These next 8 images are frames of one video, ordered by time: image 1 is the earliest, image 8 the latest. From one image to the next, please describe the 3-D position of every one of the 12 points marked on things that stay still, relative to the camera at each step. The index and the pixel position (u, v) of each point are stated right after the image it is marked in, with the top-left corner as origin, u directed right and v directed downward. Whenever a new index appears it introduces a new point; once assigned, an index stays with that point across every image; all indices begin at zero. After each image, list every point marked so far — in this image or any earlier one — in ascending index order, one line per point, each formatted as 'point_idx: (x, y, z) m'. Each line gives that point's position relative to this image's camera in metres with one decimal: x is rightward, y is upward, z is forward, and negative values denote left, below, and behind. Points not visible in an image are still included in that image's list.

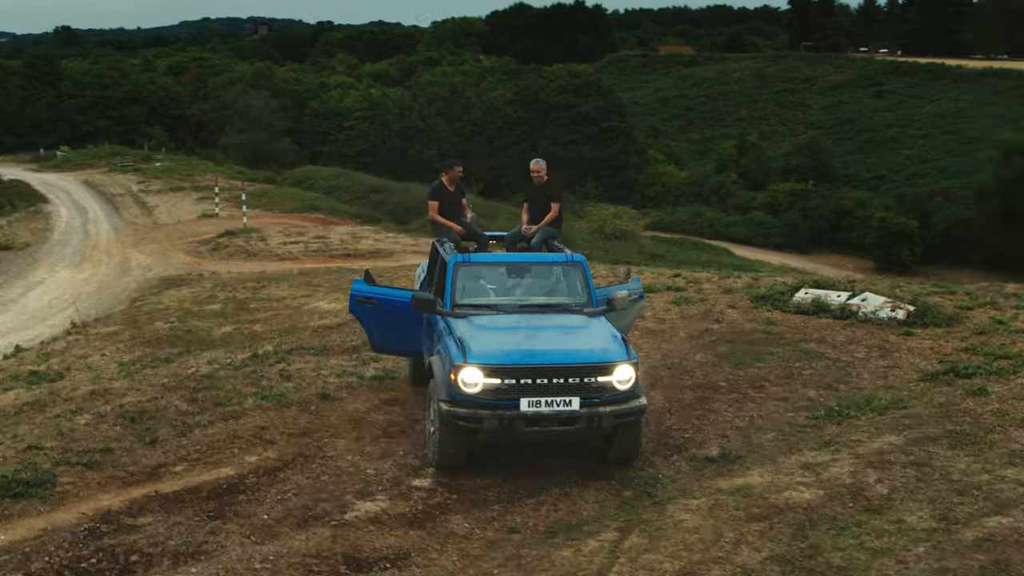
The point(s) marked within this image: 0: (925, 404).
0: (+2.3, -0.6, +7.0) m
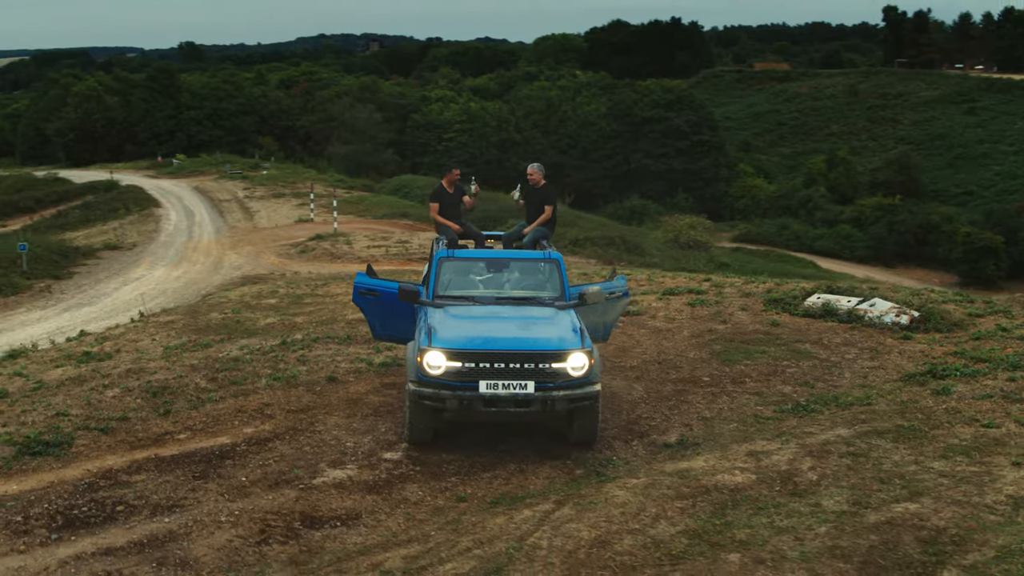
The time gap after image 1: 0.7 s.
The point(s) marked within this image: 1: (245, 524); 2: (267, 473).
0: (+2.2, -0.7, +7.3) m
1: (-1.2, -1.1, +5.7) m
2: (-1.2, -0.9, +6.2) m
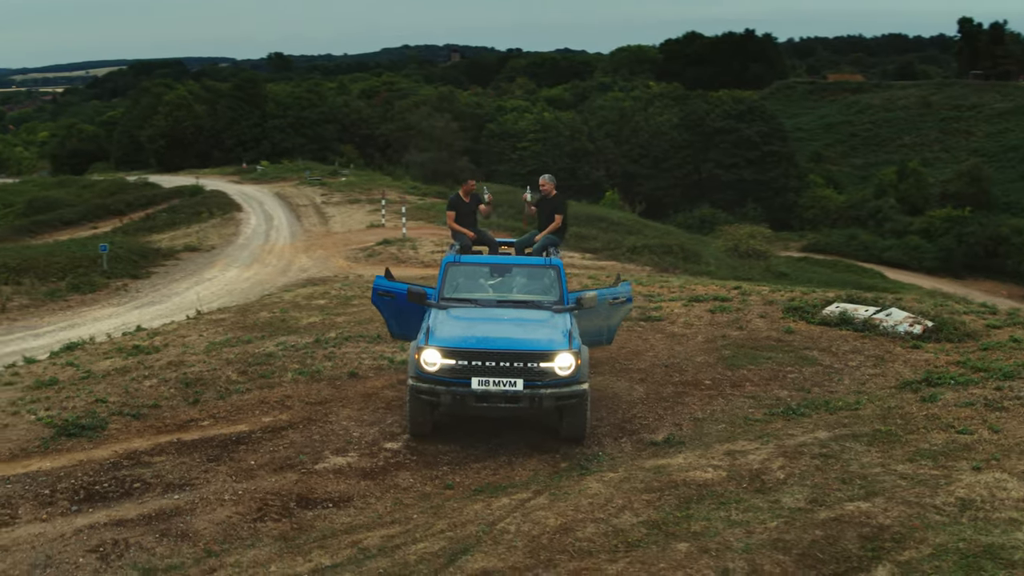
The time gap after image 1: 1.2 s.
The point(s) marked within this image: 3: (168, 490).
0: (+2.2, -0.7, +7.6) m
1: (-1.3, -1.1, +6.3) m
2: (-1.3, -0.9, +6.8) m
3: (-1.7, -1.0, +6.4) m
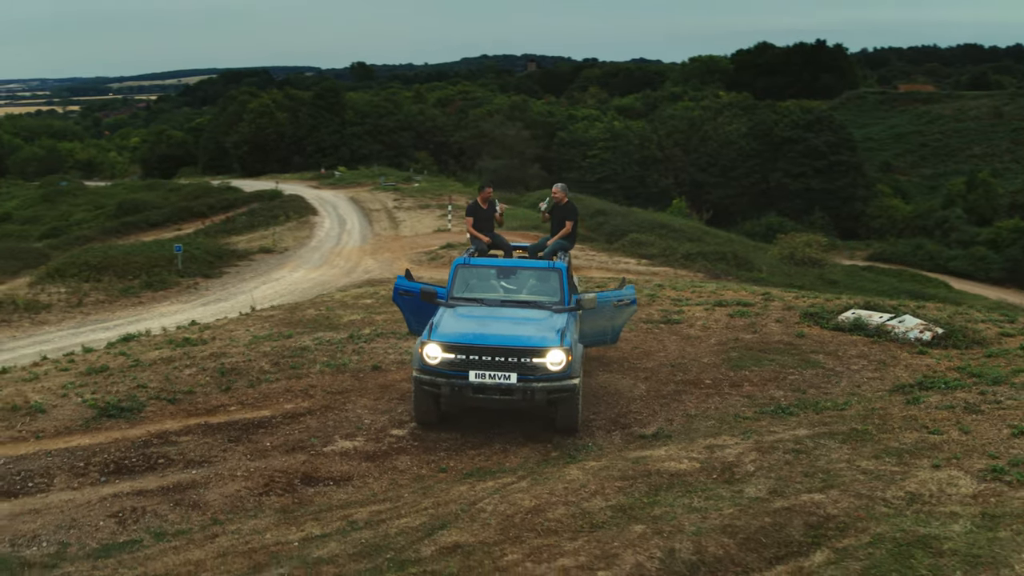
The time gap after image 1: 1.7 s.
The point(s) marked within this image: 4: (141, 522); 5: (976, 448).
0: (+2.2, -0.8, +8.0) m
1: (-1.4, -1.0, +6.9) m
2: (-1.3, -0.9, +7.5) m
3: (-1.8, -1.0, +7.1) m
4: (-1.8, -1.2, +6.3) m
5: (+2.6, -0.9, +7.0) m
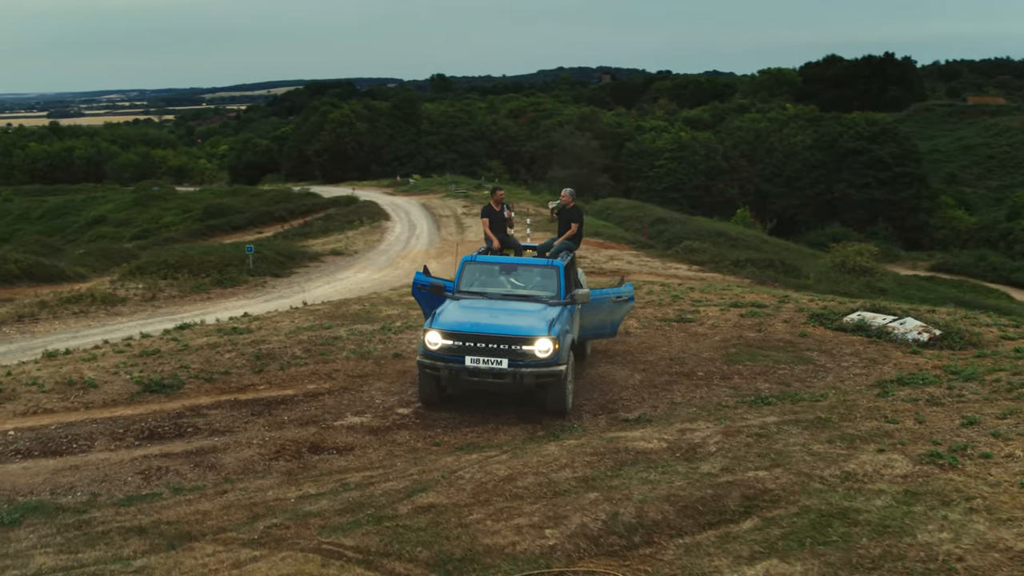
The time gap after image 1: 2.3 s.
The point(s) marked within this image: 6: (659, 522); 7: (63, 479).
0: (+2.2, -0.8, +8.6) m
1: (-1.5, -1.0, +7.8) m
2: (-1.4, -0.8, +8.4) m
3: (-1.9, -0.9, +8.0) m
4: (-2.0, -1.1, +7.2) m
5: (+2.5, -0.9, +7.6) m
6: (+0.8, -1.2, +6.5) m
7: (-2.5, -1.1, +7.1) m
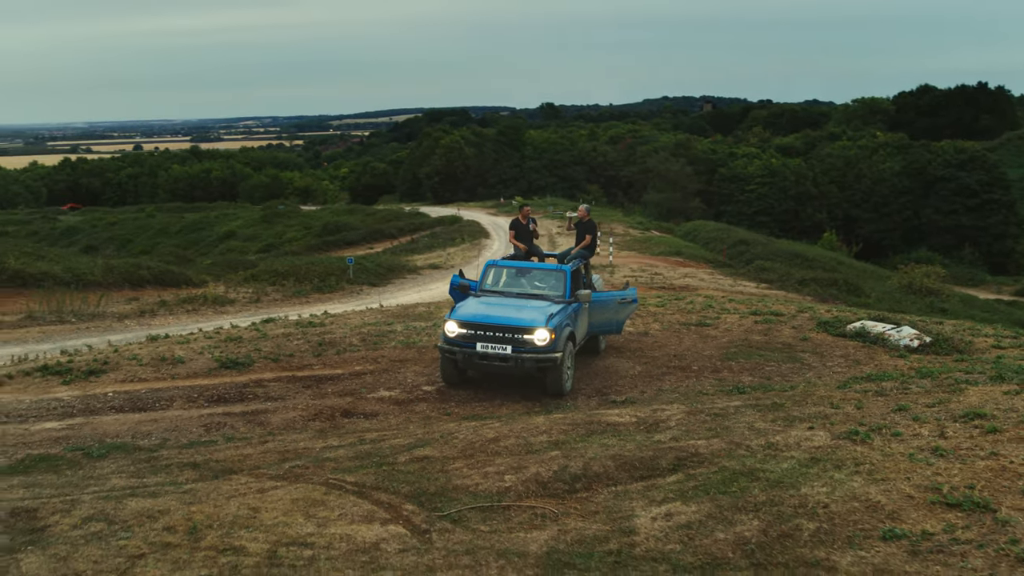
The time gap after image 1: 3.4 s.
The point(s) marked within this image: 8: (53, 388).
0: (+2.2, -0.8, +9.9) m
1: (-1.5, -0.9, +9.6) m
2: (-1.3, -0.8, +10.1) m
3: (-1.9, -0.9, +9.8) m
4: (-2.1, -1.0, +9.0) m
5: (+2.4, -0.9, +8.9) m
6: (+0.6, -1.2, +8.0) m
7: (-2.6, -1.0, +9.0) m
8: (-3.6, -0.8, +9.8) m
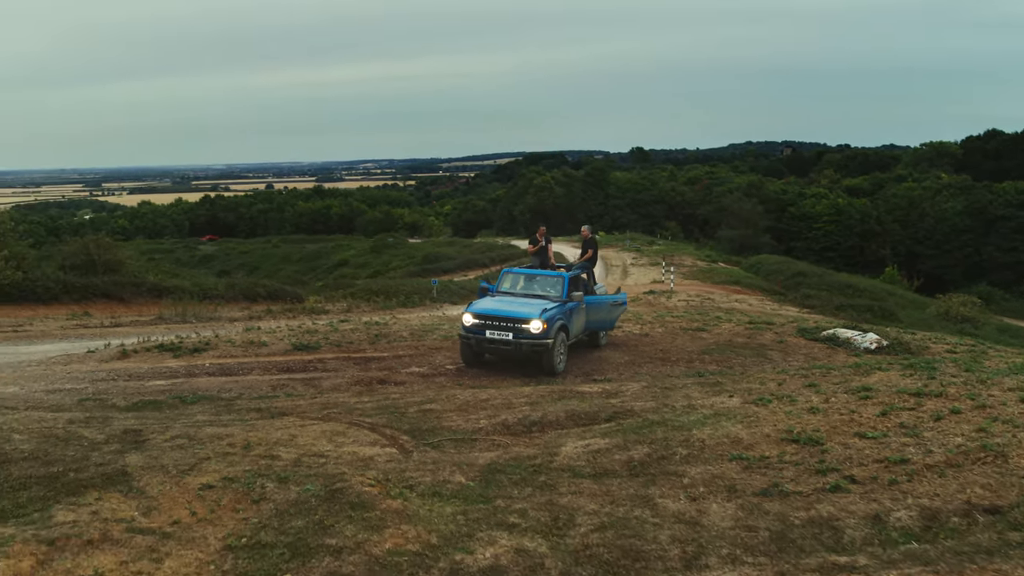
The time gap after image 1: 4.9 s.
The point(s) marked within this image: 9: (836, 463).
0: (+2.2, -0.8, +12.3) m
1: (-1.6, -0.9, +12.4) m
2: (-1.3, -0.8, +12.9) m
3: (-1.9, -0.9, +12.7) m
4: (-2.2, -1.0, +12.0) m
5: (+2.3, -0.9, +11.2) m
6: (+0.3, -1.1, +10.6) m
7: (-2.7, -0.9, +12.0) m
8: (-3.5, -0.7, +12.9) m
9: (+2.3, -1.2, +8.8) m
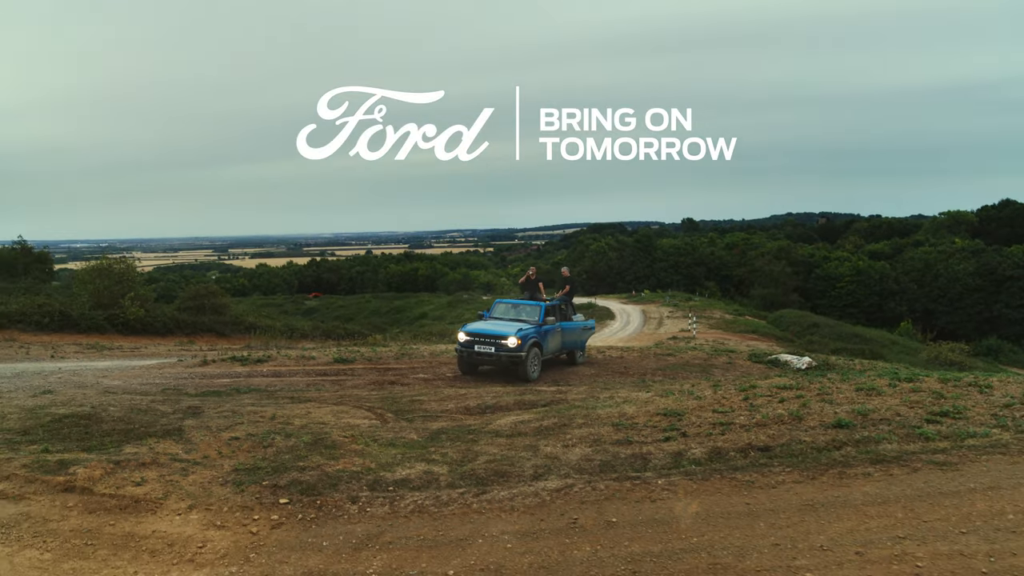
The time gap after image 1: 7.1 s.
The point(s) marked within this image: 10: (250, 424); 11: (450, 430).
0: (+2.0, -1.2, +15.3) m
1: (-1.7, -1.2, +15.9) m
2: (-1.4, -1.1, +16.4) m
3: (-2.0, -1.2, +16.2) m
4: (-2.4, -1.2, +15.5) m
5: (+1.9, -1.2, +14.3) m
6: (-0.1, -1.3, +13.9) m
7: (-2.9, -1.2, +15.6) m
8: (-3.7, -1.0, +16.6) m
9: (+1.6, -1.3, +11.8) m
10: (-2.8, -1.4, +13.2) m
11: (-0.6, -1.4, +12.7) m
